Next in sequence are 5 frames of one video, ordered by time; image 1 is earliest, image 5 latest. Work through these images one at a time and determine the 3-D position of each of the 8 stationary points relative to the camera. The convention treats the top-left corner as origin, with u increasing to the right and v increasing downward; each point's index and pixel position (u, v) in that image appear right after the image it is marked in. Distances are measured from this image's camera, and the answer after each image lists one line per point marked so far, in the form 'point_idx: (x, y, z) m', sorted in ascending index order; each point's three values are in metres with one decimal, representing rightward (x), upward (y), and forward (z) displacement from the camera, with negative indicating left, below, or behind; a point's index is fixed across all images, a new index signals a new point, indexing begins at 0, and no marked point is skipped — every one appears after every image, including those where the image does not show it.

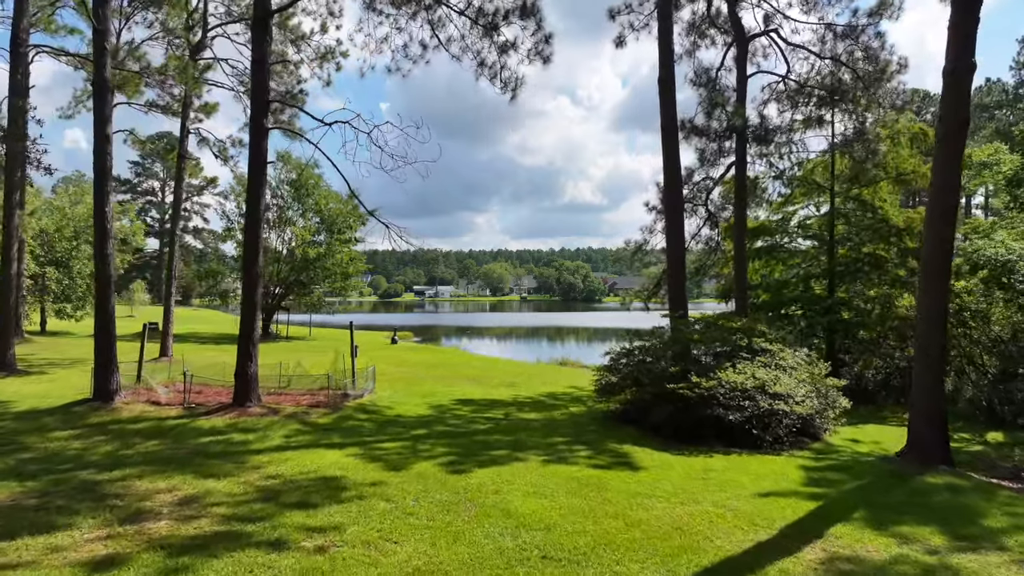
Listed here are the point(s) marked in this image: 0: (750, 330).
0: (+3.2, -0.6, +10.6) m
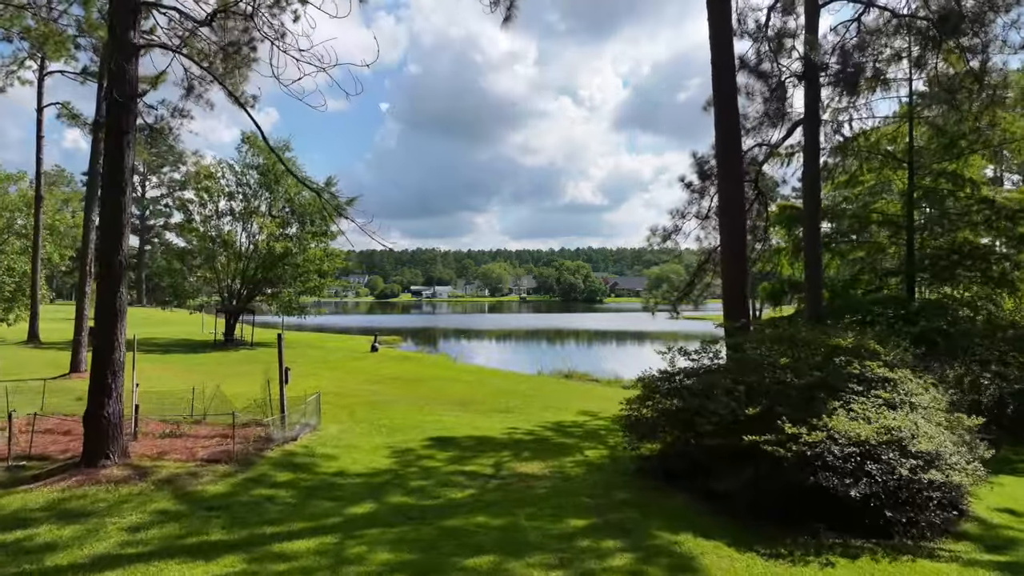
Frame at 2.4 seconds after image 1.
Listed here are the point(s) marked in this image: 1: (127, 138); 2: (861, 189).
0: (+3.1, -0.5, +7.2) m
1: (-3.2, +1.3, +6.8) m
2: (+6.2, +1.8, +14.1) m
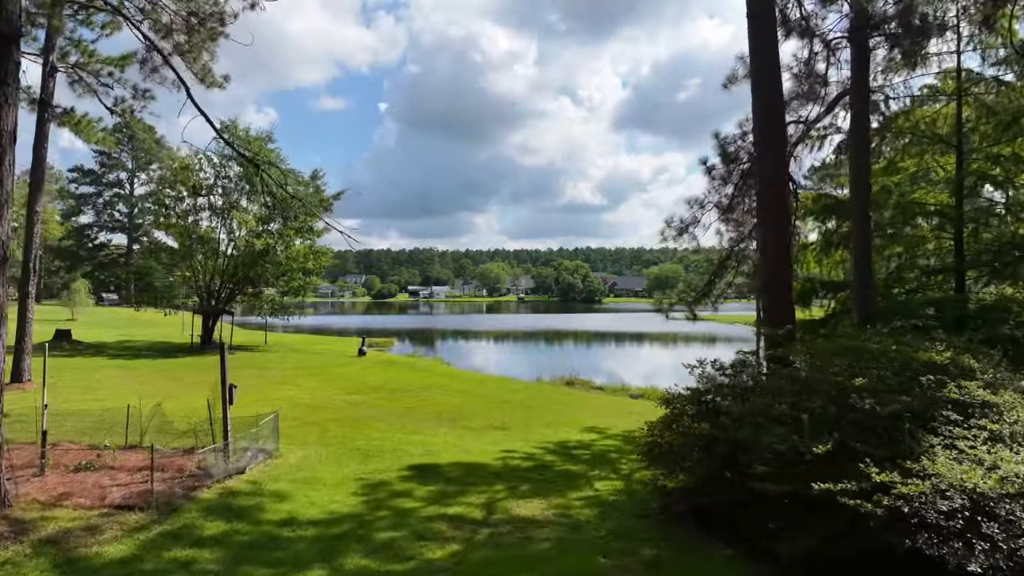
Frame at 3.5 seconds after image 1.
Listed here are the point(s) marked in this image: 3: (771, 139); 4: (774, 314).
0: (+3.1, -0.5, +5.7) m
1: (-3.3, +1.3, +5.2) m
2: (+6.1, +1.8, +12.6) m
3: (+2.5, +1.5, +7.7) m
4: (+2.5, -0.2, +7.6) m
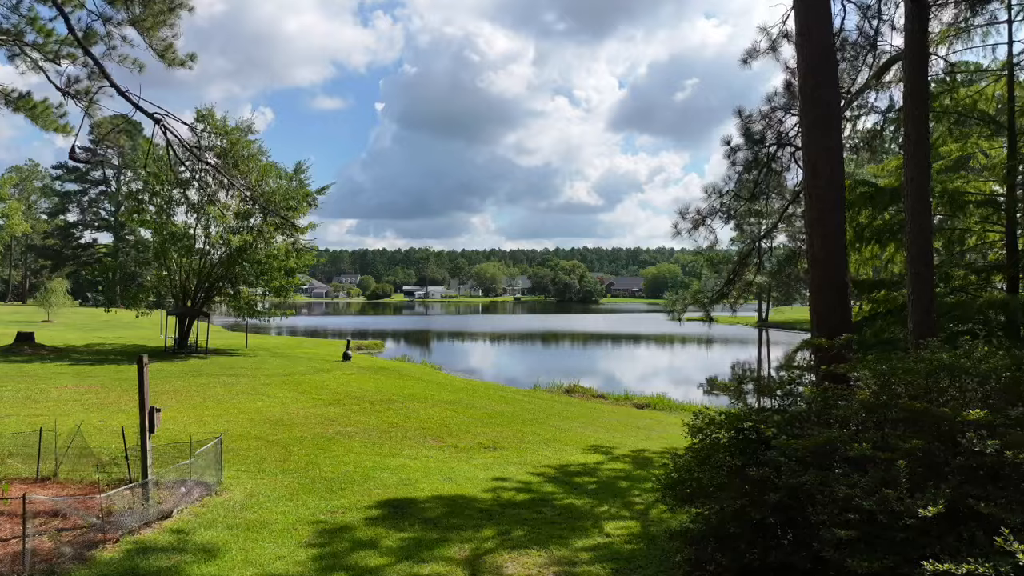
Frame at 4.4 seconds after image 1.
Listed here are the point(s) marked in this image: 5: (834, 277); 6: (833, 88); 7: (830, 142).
0: (+3.0, -0.5, +4.3) m
1: (-3.3, +1.3, +3.8) m
2: (+6.0, +1.8, +11.3) m
3: (+2.4, +1.5, +6.3) m
4: (+2.4, -0.2, +6.2) m
5: (+2.4, +0.1, +6.3) m
6: (+2.5, +1.6, +6.4) m
7: (+2.5, +1.2, +6.4) m
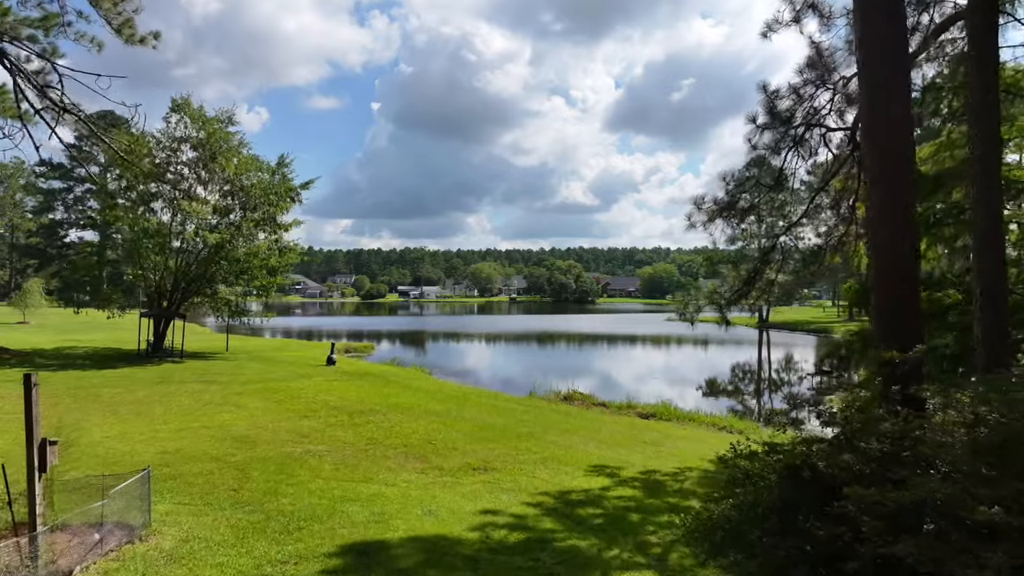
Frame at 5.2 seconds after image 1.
0: (+3.0, -0.5, +3.2) m
1: (-3.4, +1.3, +2.7) m
2: (+5.9, +1.8, +10.1) m
3: (+2.4, +1.5, +5.2) m
4: (+2.4, -0.2, +5.1) m
5: (+2.4, +0.1, +5.1) m
6: (+2.5, +1.6, +5.3) m
7: (+2.4, +1.2, +5.2) m
